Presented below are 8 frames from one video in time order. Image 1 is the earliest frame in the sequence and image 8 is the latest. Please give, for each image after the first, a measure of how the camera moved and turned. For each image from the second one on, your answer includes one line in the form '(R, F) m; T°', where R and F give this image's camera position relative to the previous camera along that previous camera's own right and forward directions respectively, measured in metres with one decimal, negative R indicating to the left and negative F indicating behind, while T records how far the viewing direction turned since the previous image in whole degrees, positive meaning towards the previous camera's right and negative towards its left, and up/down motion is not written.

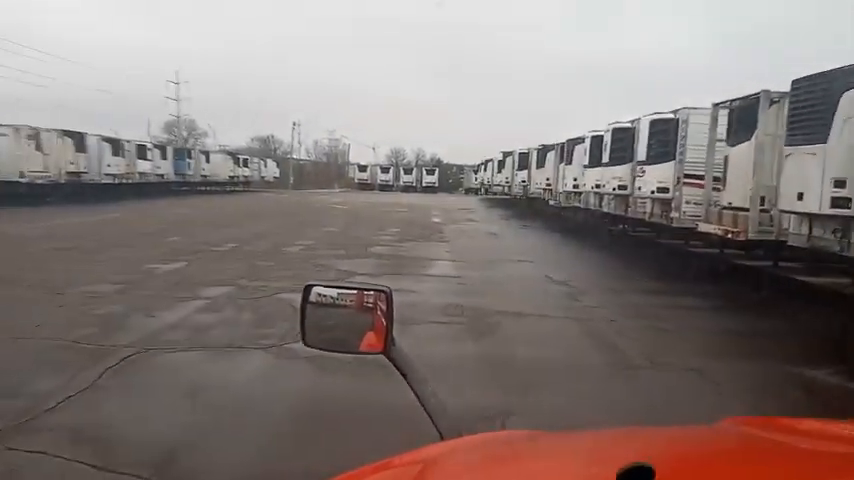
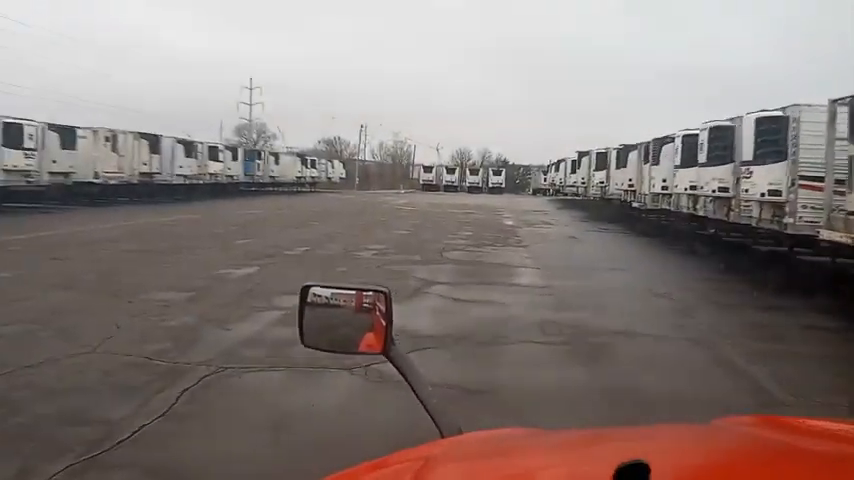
(-0.4, +0.9) m; -5°
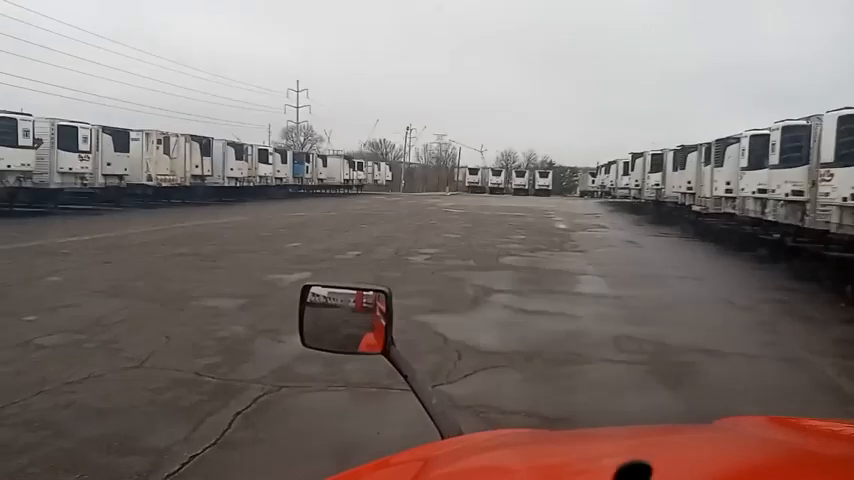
(-0.3, +0.6) m; -4°
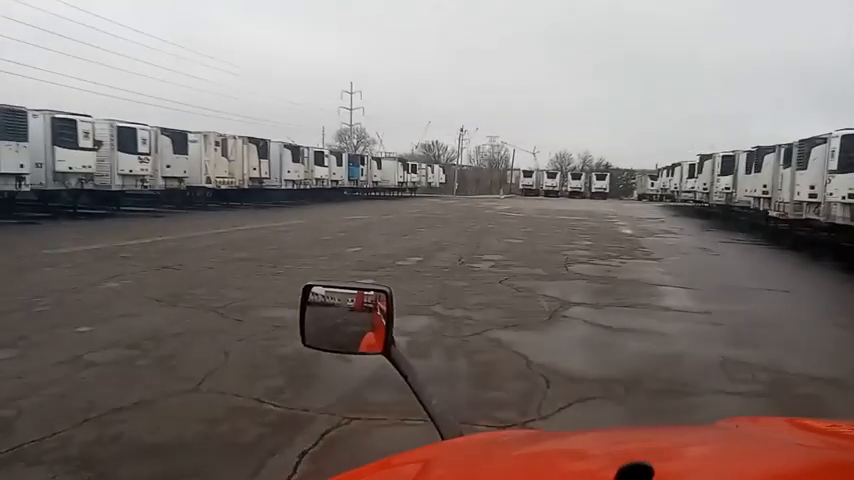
(-0.3, +0.8) m; -4°
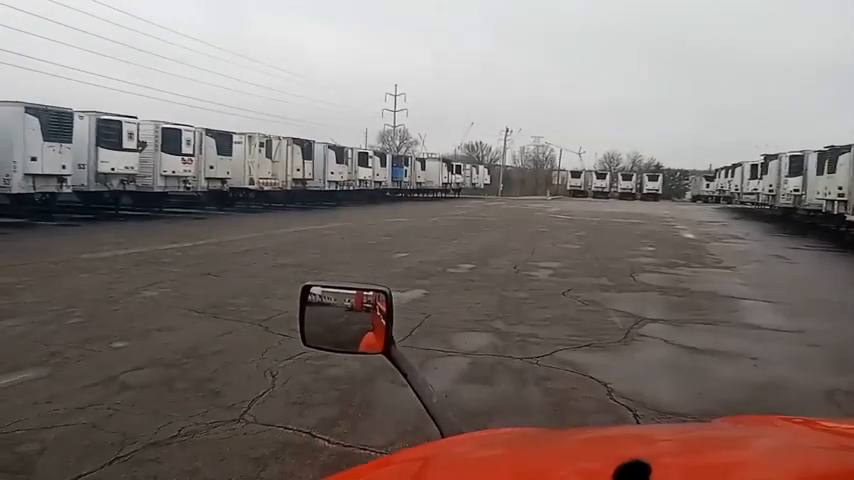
(-0.2, +0.7) m; -4°
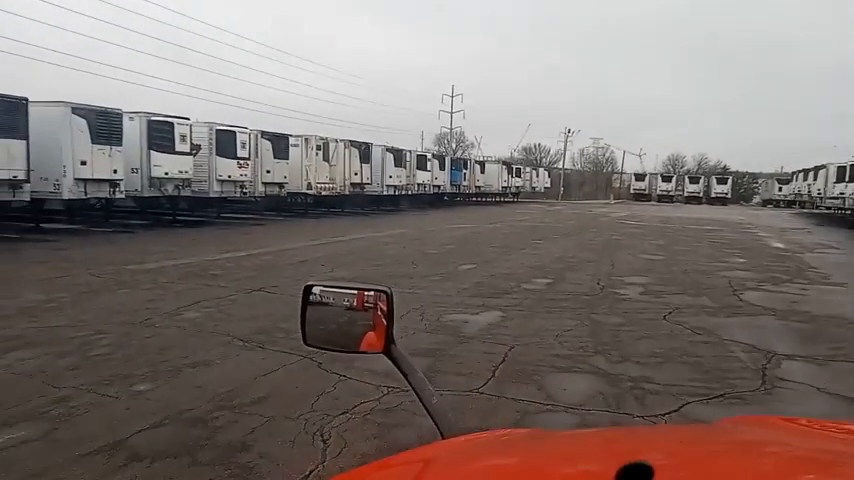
(-0.3, +1.5) m; -5°
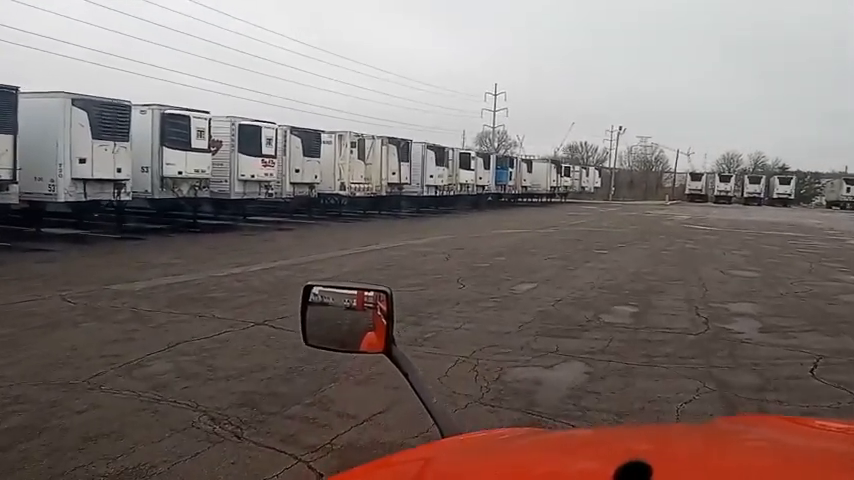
(-0.1, +2.4) m; -3°
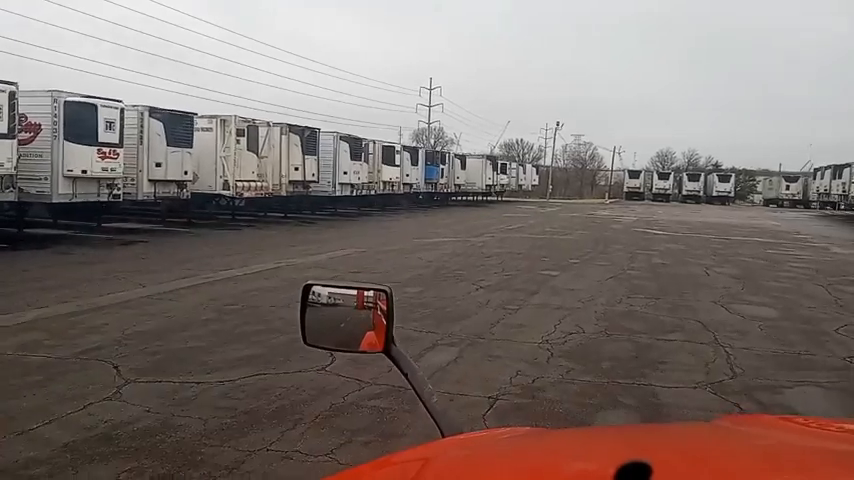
(+1.0, +4.9) m; +5°
